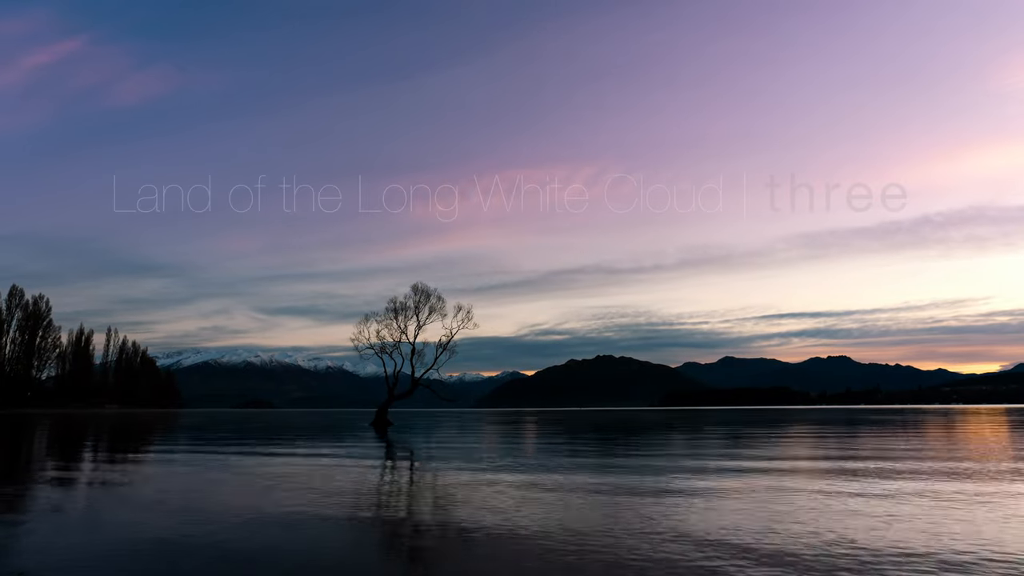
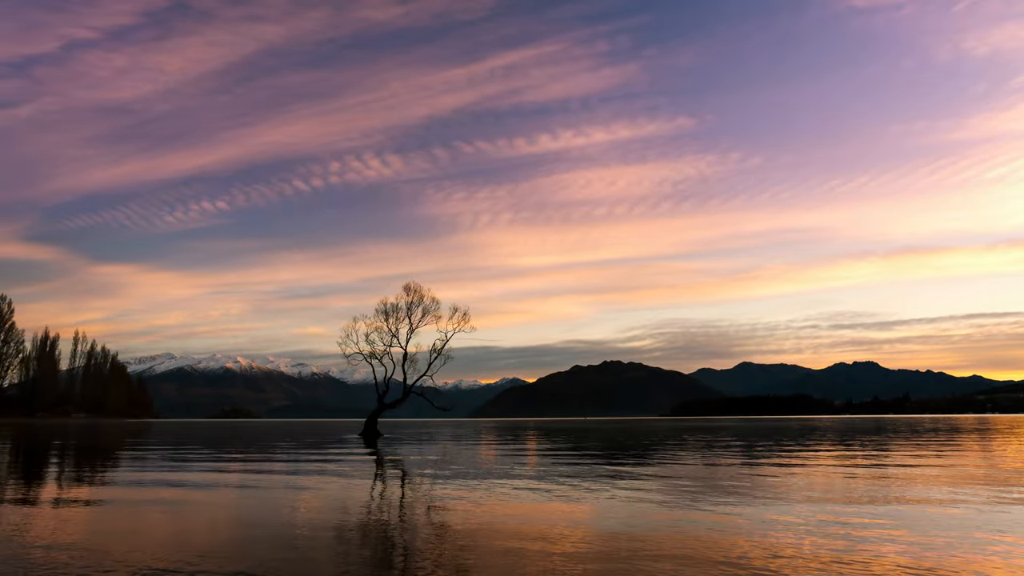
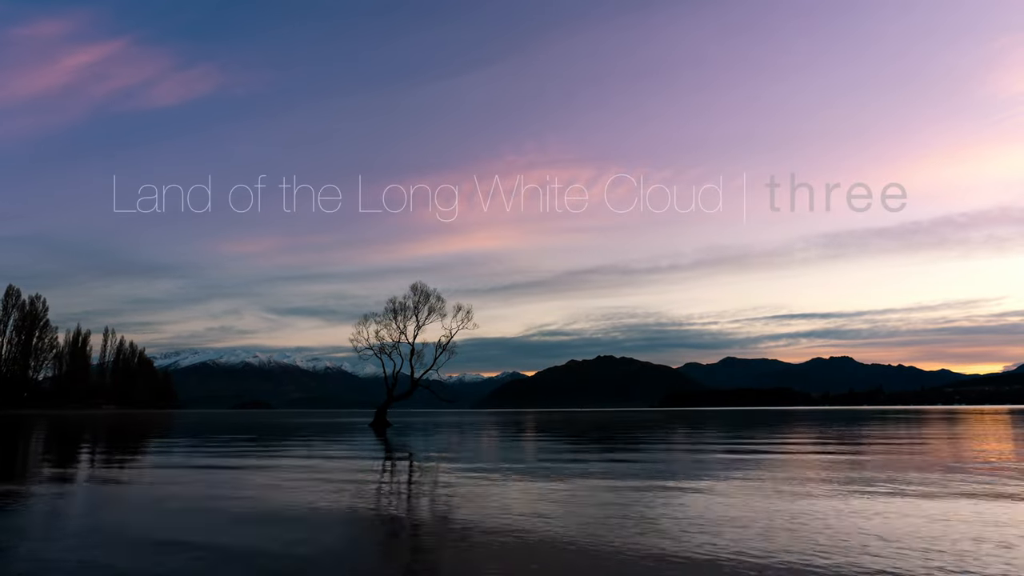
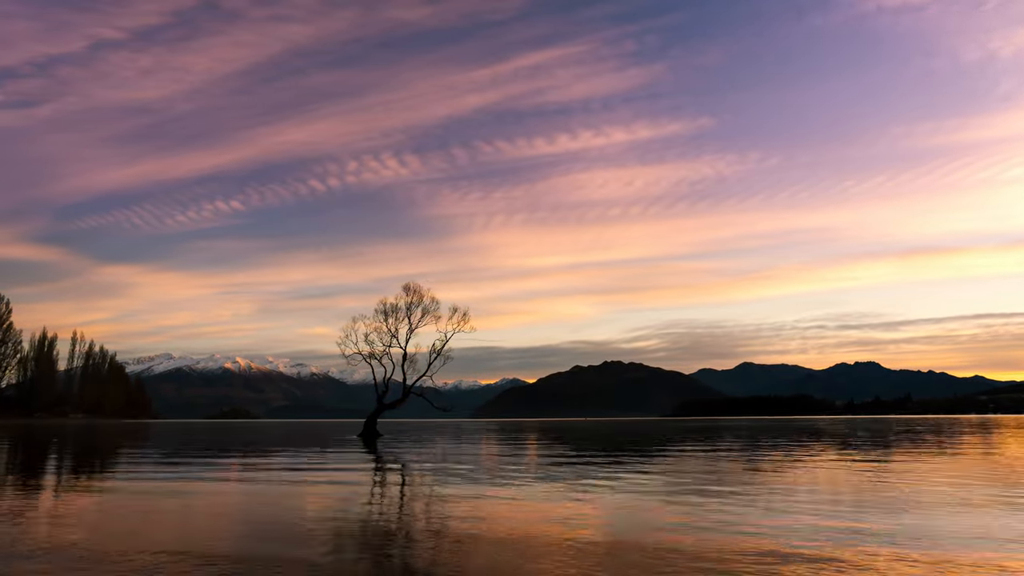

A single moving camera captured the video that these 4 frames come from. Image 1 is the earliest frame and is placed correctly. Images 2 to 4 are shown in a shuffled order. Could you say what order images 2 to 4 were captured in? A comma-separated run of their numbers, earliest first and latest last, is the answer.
3, 2, 4
